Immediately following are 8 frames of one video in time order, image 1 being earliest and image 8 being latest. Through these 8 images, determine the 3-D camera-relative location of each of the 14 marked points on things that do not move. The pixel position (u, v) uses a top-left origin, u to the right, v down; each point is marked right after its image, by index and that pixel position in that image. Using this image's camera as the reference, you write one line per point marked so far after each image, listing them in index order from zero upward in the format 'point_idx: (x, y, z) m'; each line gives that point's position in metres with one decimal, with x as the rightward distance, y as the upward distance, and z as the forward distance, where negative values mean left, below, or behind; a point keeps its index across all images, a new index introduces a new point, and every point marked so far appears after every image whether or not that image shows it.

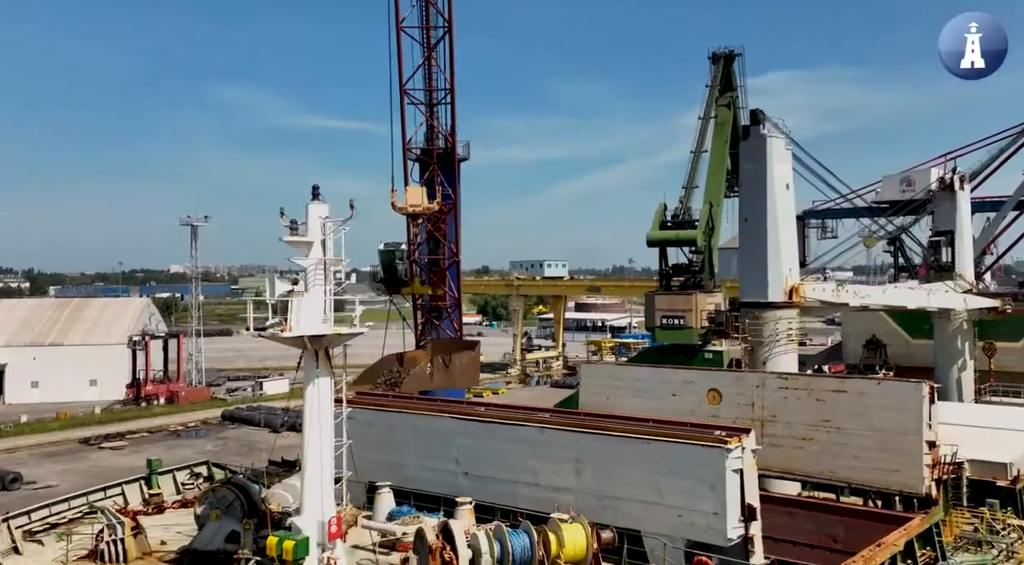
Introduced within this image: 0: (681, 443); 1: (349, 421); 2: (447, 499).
0: (+1.7, -1.7, +9.3) m
1: (-2.3, -2.0, +12.9) m
2: (-0.9, -2.8, +11.6) m
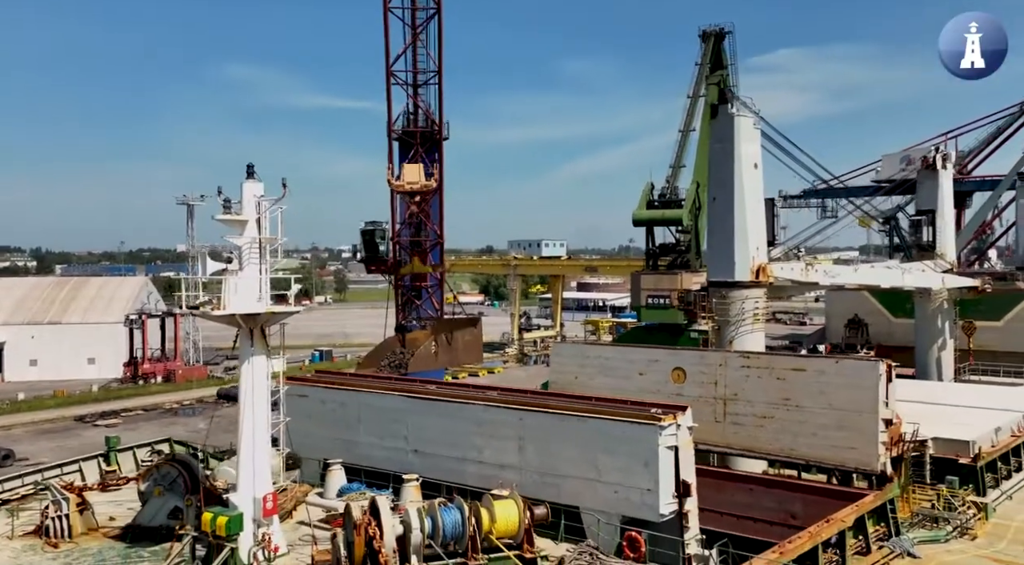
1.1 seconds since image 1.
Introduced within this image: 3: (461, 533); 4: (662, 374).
0: (+1.1, -1.4, +9.3) m
1: (-3.0, -1.7, +13.0) m
2: (-1.5, -2.5, +11.7) m
3: (-0.5, -2.4, +8.5) m
4: (+2.9, -1.8, +17.1) m
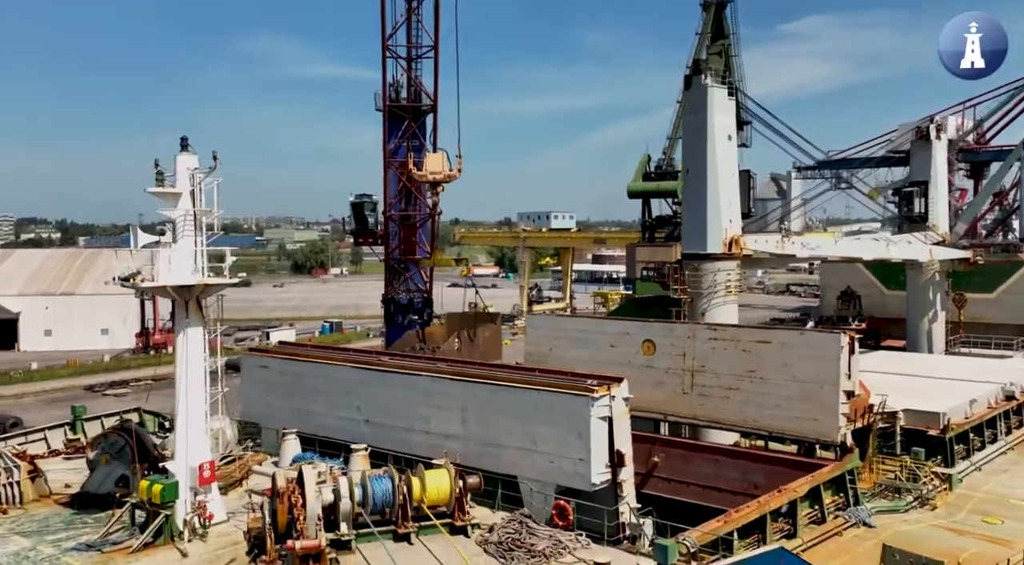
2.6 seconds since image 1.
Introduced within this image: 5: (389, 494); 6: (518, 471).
0: (+0.4, -1.1, +9.4) m
1: (-3.6, -1.3, +13.1) m
2: (-2.1, -2.1, +11.9) m
3: (-1.2, -2.1, +8.6) m
4: (+2.3, -1.2, +17.1) m
5: (-1.2, -2.0, +8.7) m
6: (+0.1, -2.0, +9.7) m
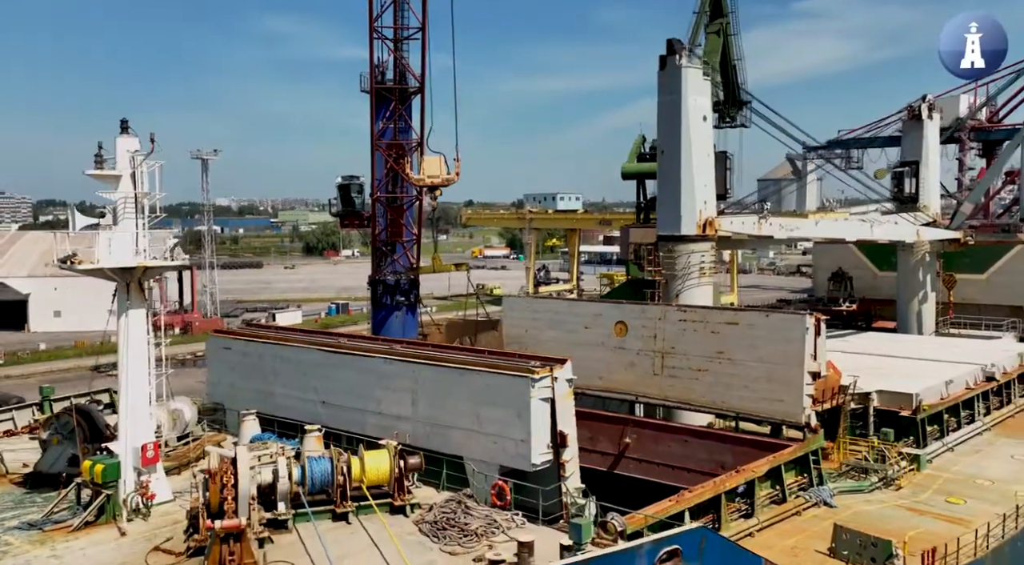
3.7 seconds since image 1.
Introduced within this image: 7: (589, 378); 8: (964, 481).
0: (-0.2, -1.0, +9.5) m
1: (-4.1, -1.0, +13.2) m
2: (-2.7, -1.9, +12.0) m
3: (-1.8, -1.9, +8.7) m
4: (+1.8, -0.9, +17.2) m
5: (-1.8, -1.9, +8.7) m
6: (-0.5, -1.8, +9.8) m
7: (+1.5, -1.8, +17.4) m
8: (+7.6, -3.3, +15.1) m
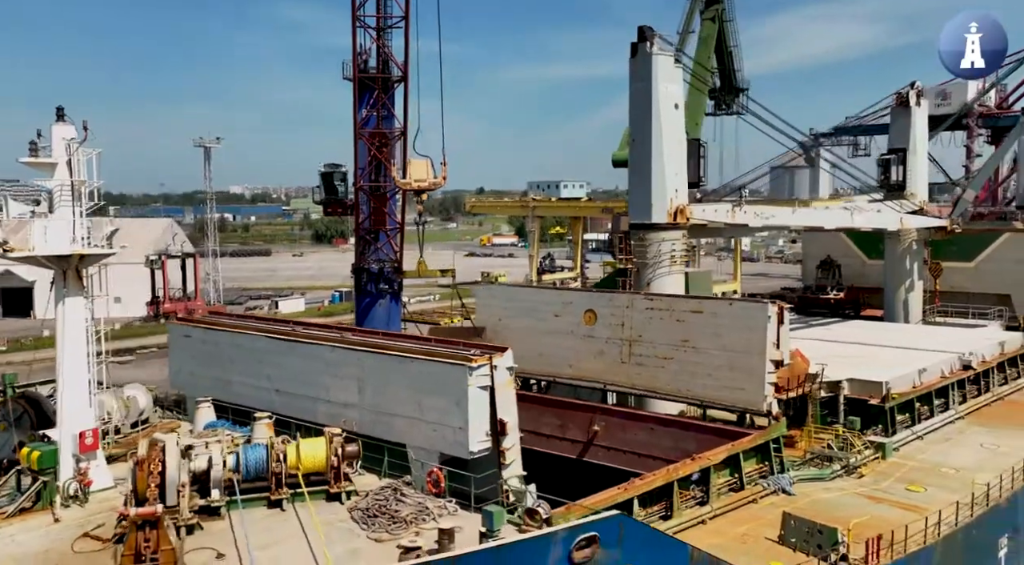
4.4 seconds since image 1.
0: (-0.8, -0.8, +9.5) m
1: (-4.8, -0.8, +13.3) m
2: (-3.3, -1.7, +12.0) m
3: (-2.4, -1.8, +8.8) m
4: (+1.2, -0.6, +17.2) m
5: (-2.4, -1.7, +8.8) m
6: (-1.2, -1.7, +9.8) m
7: (+0.9, -1.6, +17.5) m
8: (+7.0, -3.1, +15.1) m
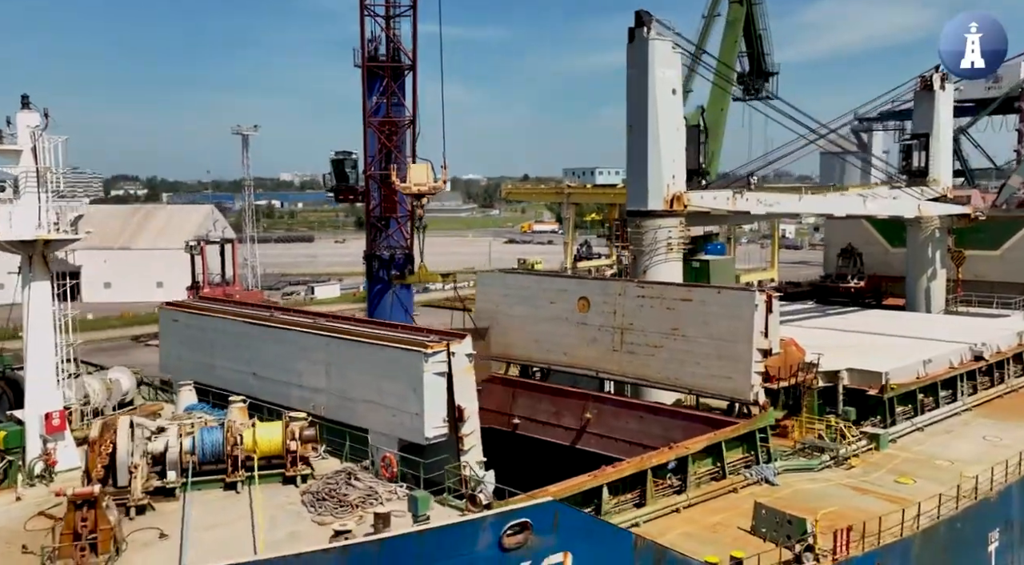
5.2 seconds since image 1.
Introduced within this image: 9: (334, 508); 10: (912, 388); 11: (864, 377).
0: (-1.2, -0.7, +9.5) m
1: (-5.0, -0.6, +13.5) m
2: (-3.7, -1.5, +12.2) m
3: (-2.9, -1.7, +8.9) m
4: (+1.1, -0.4, +17.1) m
5: (-2.9, -1.6, +8.9) m
6: (-1.6, -1.6, +9.9) m
7: (+0.8, -1.4, +17.4) m
8: (+6.8, -2.9, +14.8) m
9: (-1.6, -2.0, +8.2) m
10: (+7.7, -2.0, +17.4) m
11: (+6.6, -1.8, +16.9) m
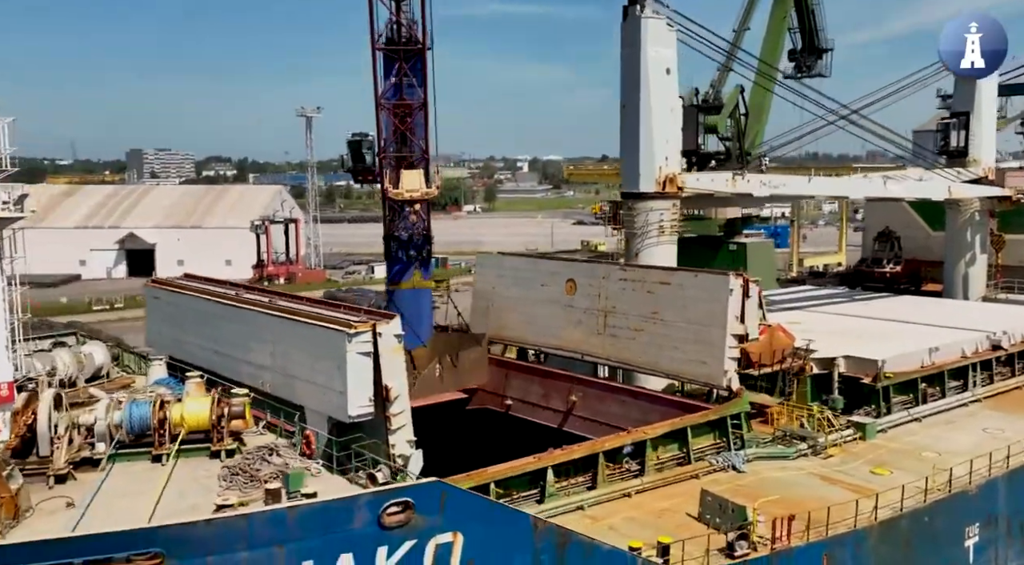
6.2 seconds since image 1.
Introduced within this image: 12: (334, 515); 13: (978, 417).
0: (-2.0, -0.5, +9.7) m
1: (-5.5, -0.3, +13.9) m
2: (-4.2, -1.2, +12.5) m
3: (-3.7, -1.5, +9.2) m
4: (+0.9, 0.0, +17.1) m
5: (-3.7, -1.4, +9.2) m
6: (-2.3, -1.3, +10.1) m
7: (+0.6, -1.0, +17.4) m
8: (+6.3, -2.7, +14.4) m
9: (-2.5, -1.9, +8.4) m
10: (+7.5, -1.8, +16.9) m
11: (+6.3, -1.5, +16.4) m
12: (-1.4, -1.8, +7.0) m
13: (+8.9, -2.6, +17.1) m
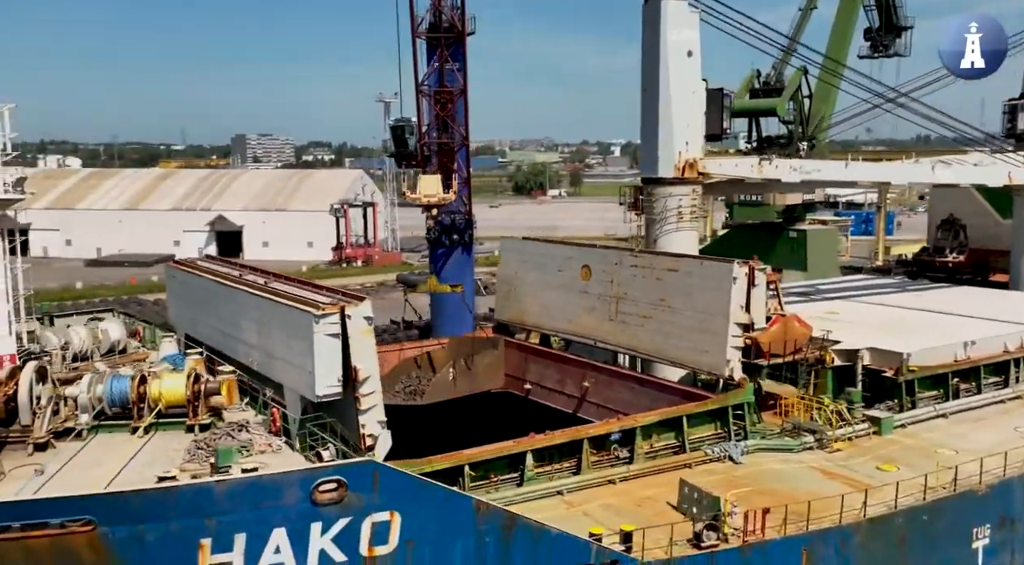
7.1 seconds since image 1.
0: (-2.4, -0.3, +9.9) m
1: (-5.4, 0.0, +14.4) m
2: (-4.3, -1.0, +13.0) m
3: (-4.1, -1.3, +9.6) m
4: (+1.2, +0.2, +17.0) m
5: (-4.1, -1.2, +9.6) m
6: (-2.6, -1.1, +10.4) m
7: (+0.9, -0.7, +17.4) m
8: (+6.3, -2.6, +13.9) m
9: (-3.0, -1.7, +8.7) m
10: (+7.8, -1.6, +16.3) m
11: (+6.5, -1.3, +15.9) m
12: (-2.0, -1.7, +7.3) m
13: (+9.1, -2.4, +16.4) m
